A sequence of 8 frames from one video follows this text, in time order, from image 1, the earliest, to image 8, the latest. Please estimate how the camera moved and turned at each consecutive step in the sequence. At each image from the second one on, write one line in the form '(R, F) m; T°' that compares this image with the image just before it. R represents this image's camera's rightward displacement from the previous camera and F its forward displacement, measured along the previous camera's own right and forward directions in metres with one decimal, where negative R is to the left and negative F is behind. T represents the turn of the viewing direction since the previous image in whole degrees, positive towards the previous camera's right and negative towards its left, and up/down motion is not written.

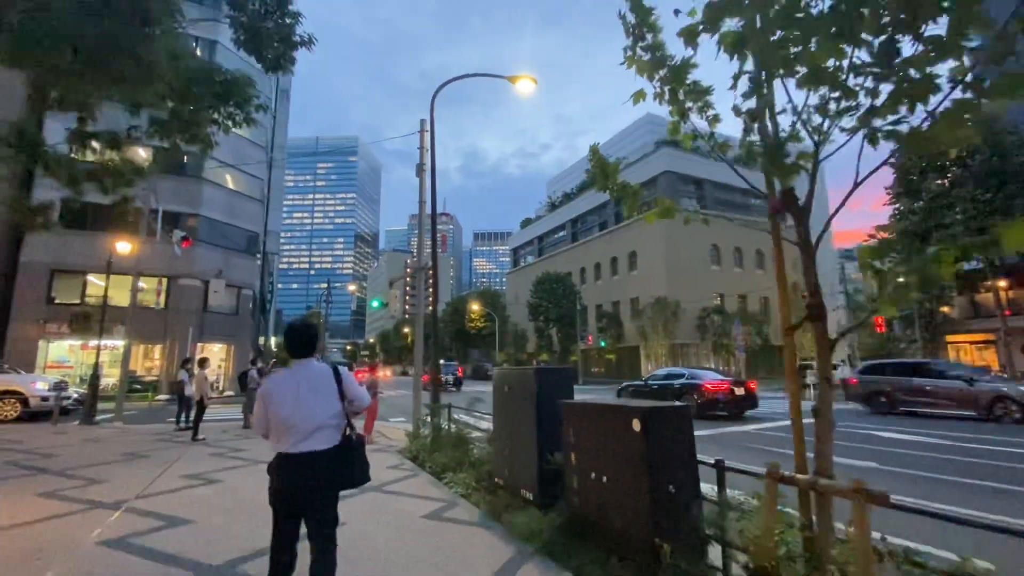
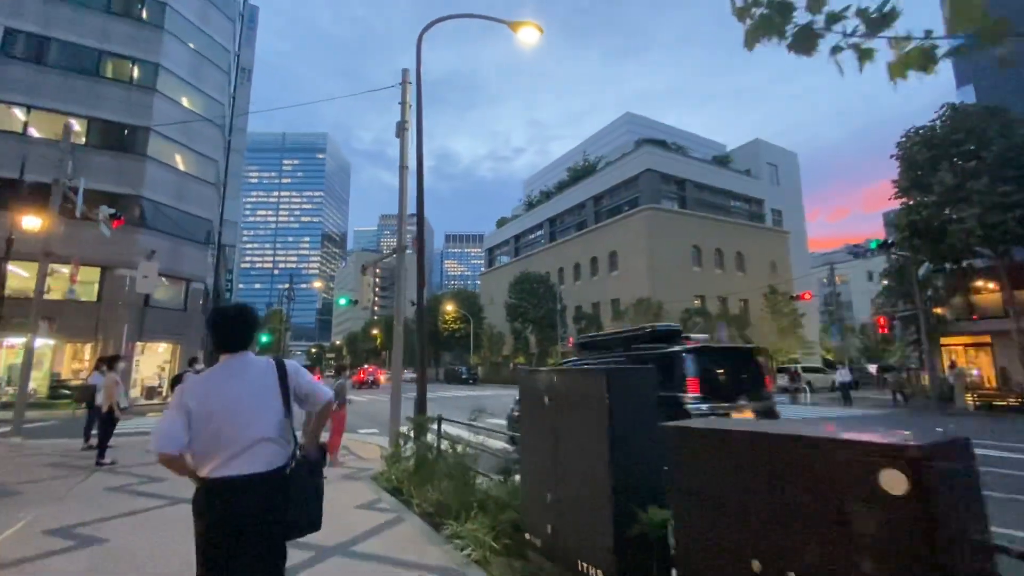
(-0.7, +2.3) m; +4°
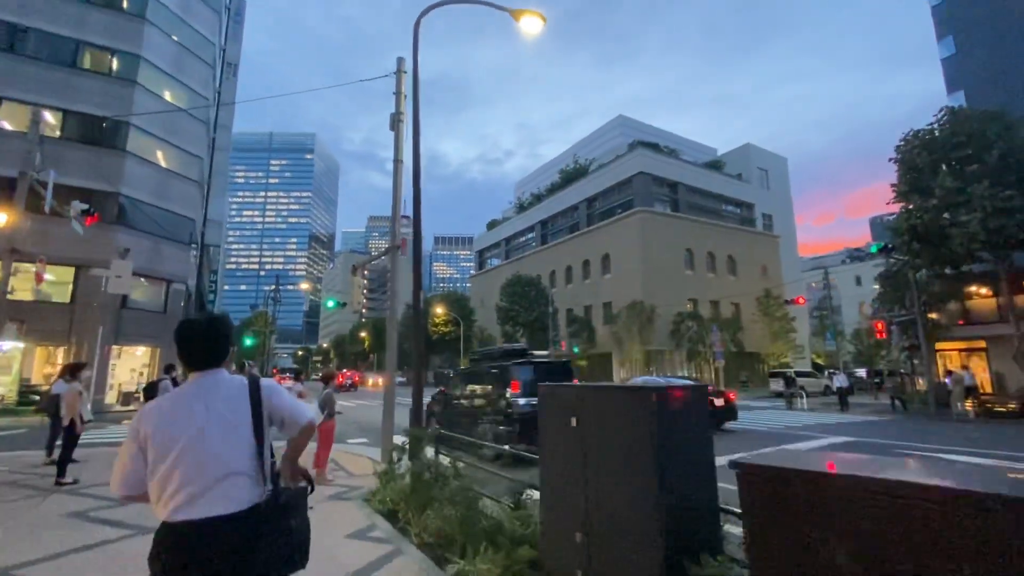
(-0.3, +0.7) m; +1°
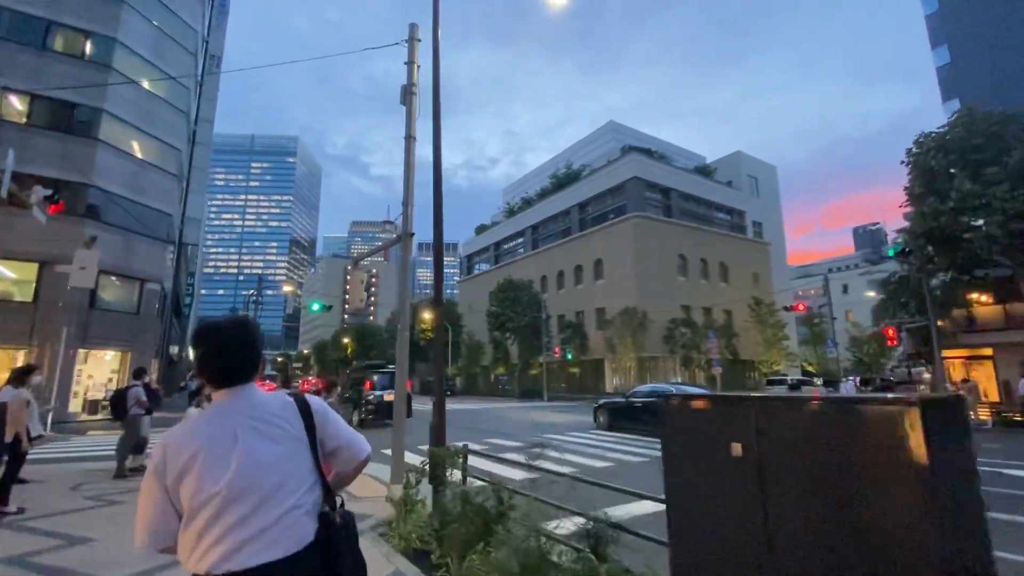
(-0.8, +1.2) m; +2°
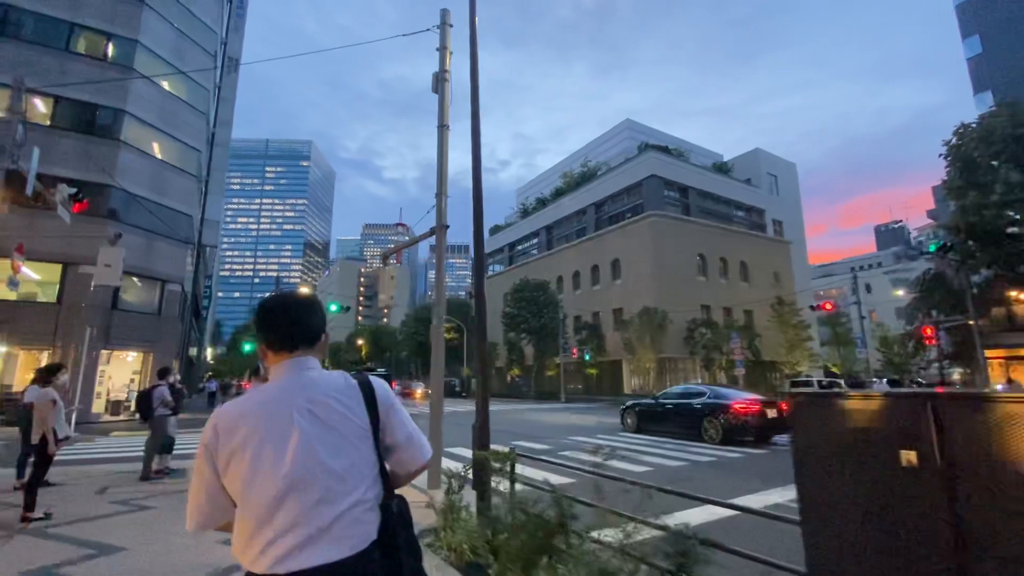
(-0.5, +0.4) m; -1°
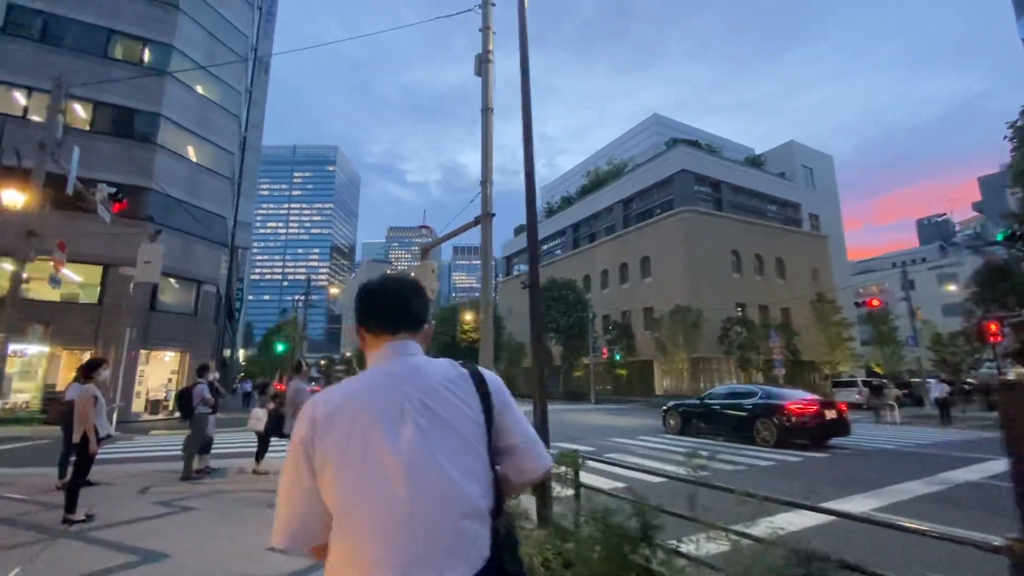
(-0.5, +0.5) m; -3°
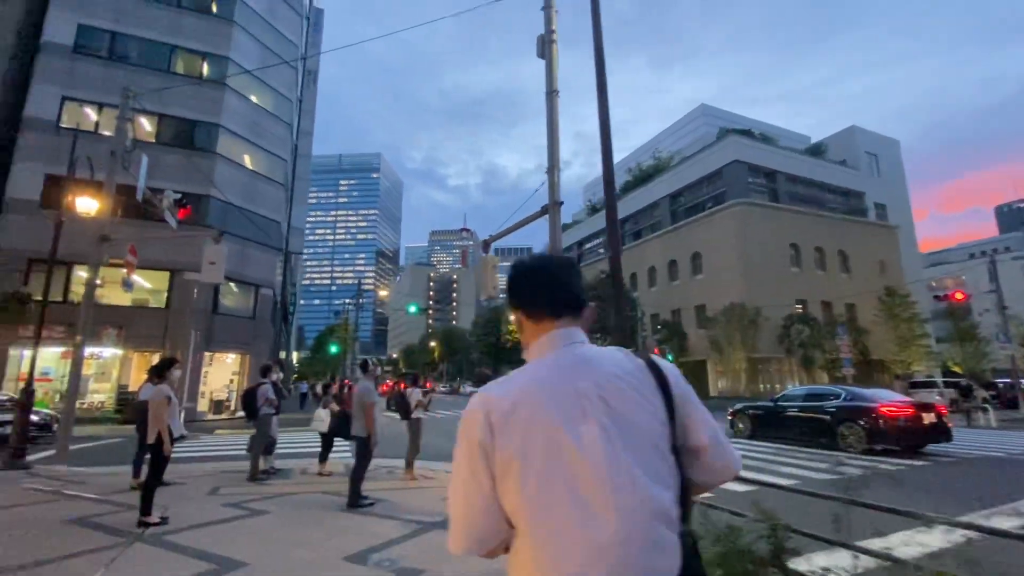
(-0.5, +0.5) m; -5°
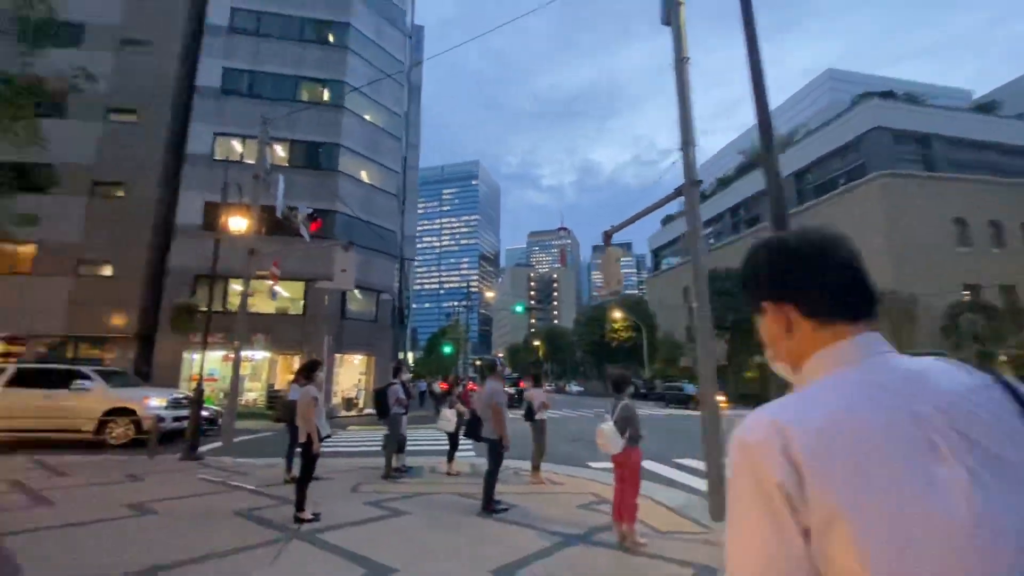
(-0.5, +0.5) m; -12°
